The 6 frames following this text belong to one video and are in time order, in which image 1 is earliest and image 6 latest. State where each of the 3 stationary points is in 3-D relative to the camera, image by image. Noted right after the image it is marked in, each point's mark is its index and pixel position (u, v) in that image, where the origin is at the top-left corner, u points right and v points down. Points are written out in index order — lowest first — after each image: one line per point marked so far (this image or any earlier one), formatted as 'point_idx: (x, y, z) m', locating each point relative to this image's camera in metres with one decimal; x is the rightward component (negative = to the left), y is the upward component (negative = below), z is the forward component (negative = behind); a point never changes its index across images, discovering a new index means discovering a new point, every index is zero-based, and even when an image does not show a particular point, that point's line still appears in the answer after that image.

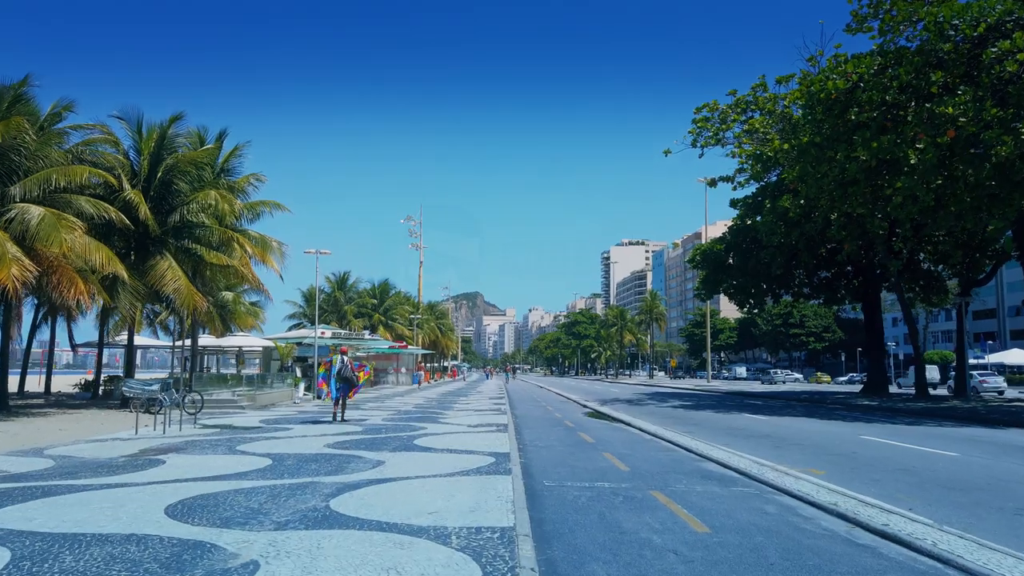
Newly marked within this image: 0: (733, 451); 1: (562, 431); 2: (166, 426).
0: (+3.6, -2.7, +12.5) m
1: (+1.0, -3.0, +15.8) m
2: (-7.3, -2.9, +16.0) m
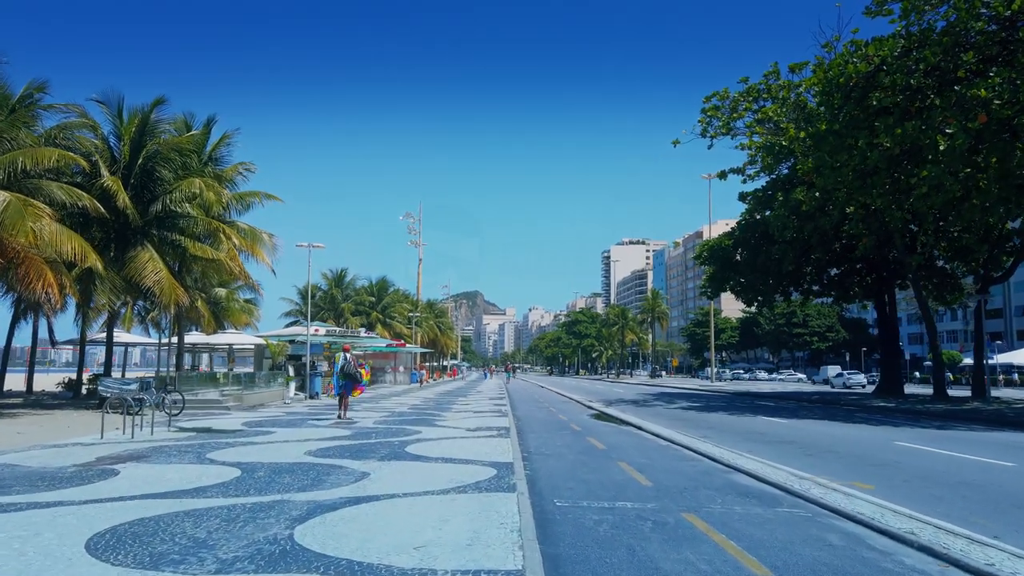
0: (+3.7, -2.5, +11.2) m
1: (+1.1, -2.8, +14.5) m
2: (-7.2, -2.7, +14.7) m
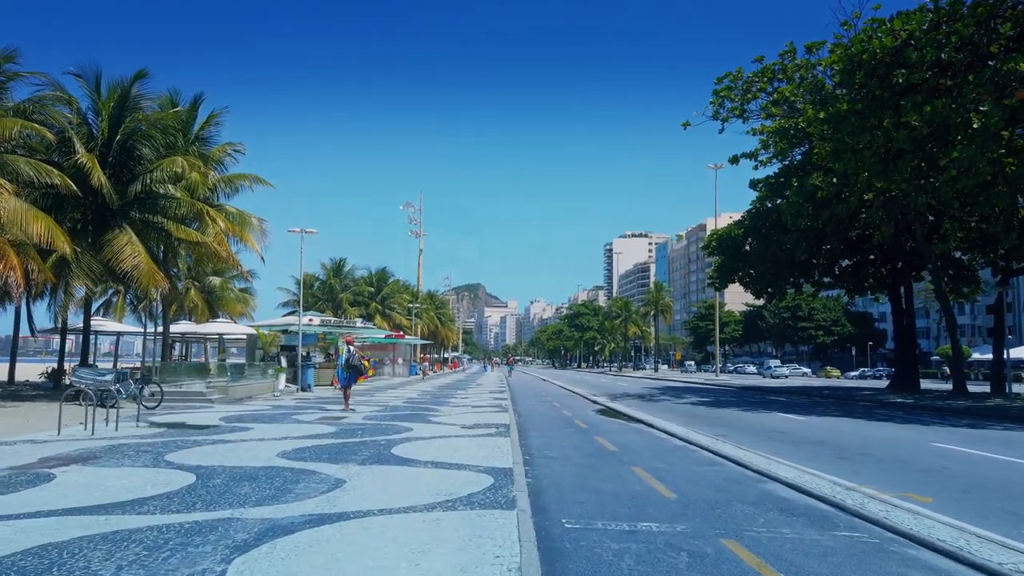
0: (+3.7, -2.3, +9.9) m
1: (+1.1, -2.5, +13.2) m
2: (-7.2, -2.4, +13.4) m
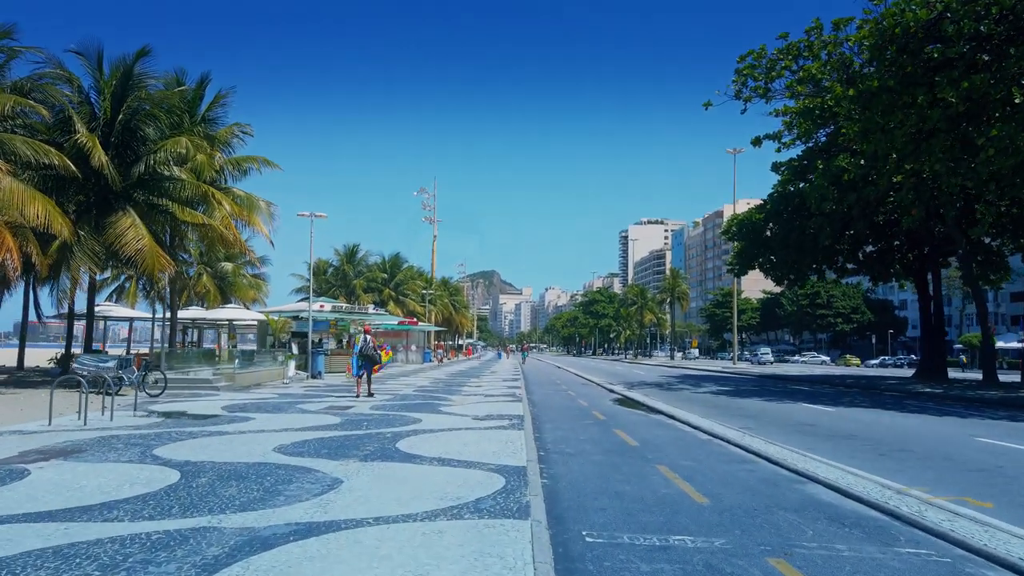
0: (+3.8, -2.1, +9.1) m
1: (+1.3, -2.3, +12.4) m
2: (-7.0, -2.1, +12.8) m
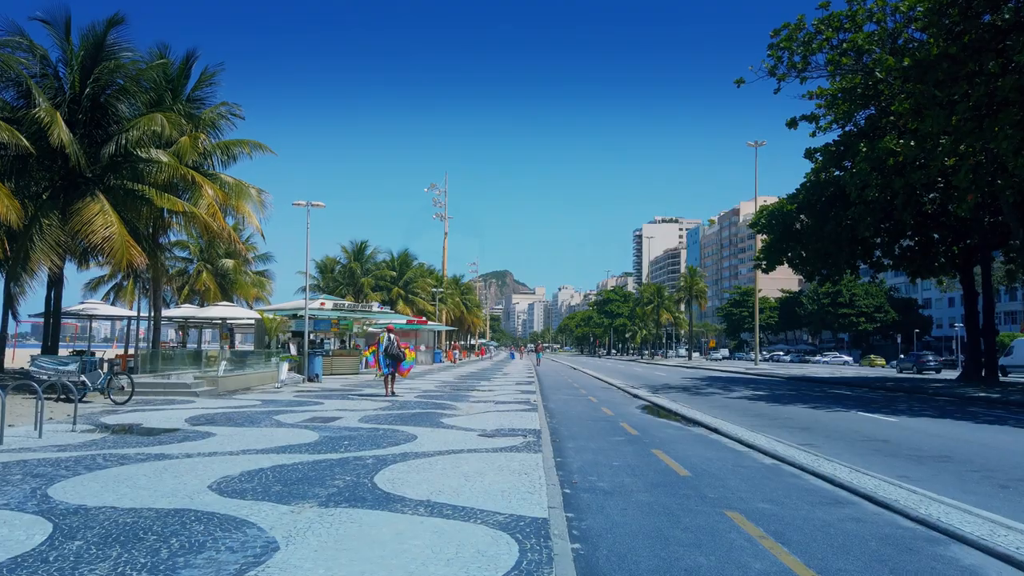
0: (+4.0, -1.9, +6.7) m
1: (+1.5, -2.1, +10.1) m
2: (-6.8, -2.0, +10.7) m
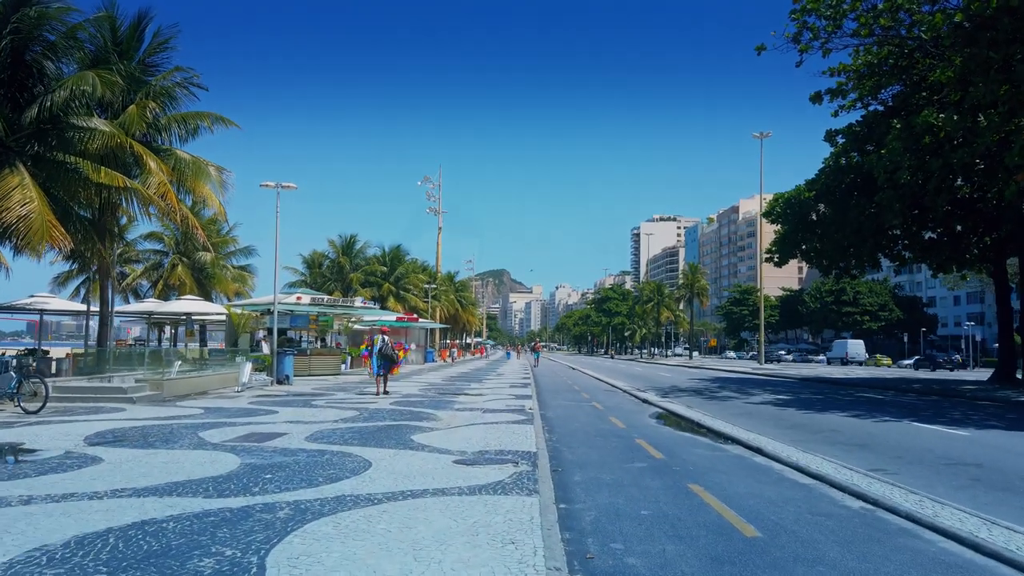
0: (+3.8, -1.7, +4.1) m
1: (+1.4, -1.9, +7.5) m
2: (-6.9, -1.7, +8.0) m
